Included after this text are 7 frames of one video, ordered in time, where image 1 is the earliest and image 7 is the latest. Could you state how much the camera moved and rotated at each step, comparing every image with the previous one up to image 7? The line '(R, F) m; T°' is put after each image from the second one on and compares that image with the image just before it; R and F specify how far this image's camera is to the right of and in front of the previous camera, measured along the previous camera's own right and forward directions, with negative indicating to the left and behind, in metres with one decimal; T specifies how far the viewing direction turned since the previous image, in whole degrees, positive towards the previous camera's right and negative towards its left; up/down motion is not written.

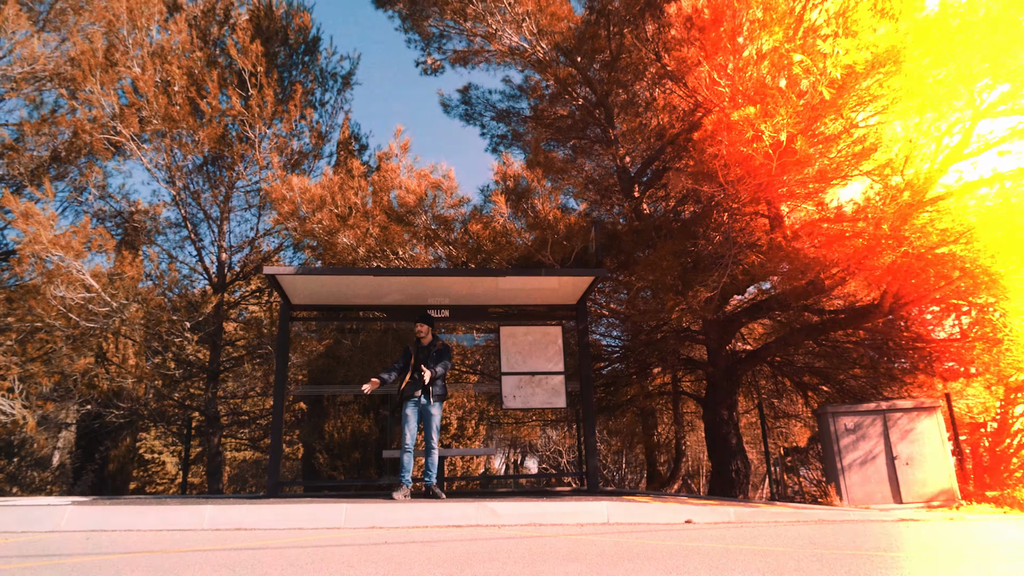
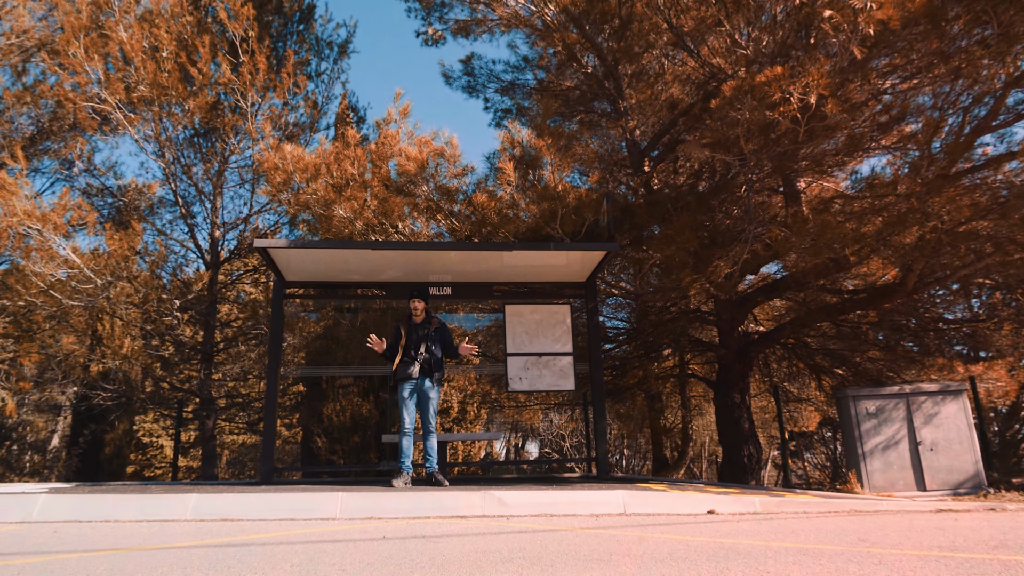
(-0.1, +0.4) m; 0°
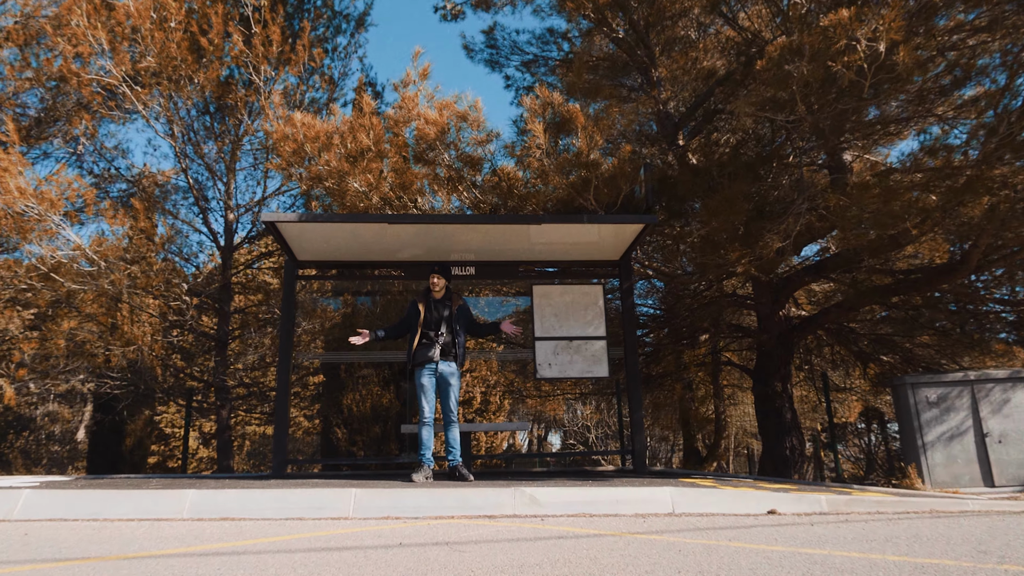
(-0.1, +0.6) m; -2°
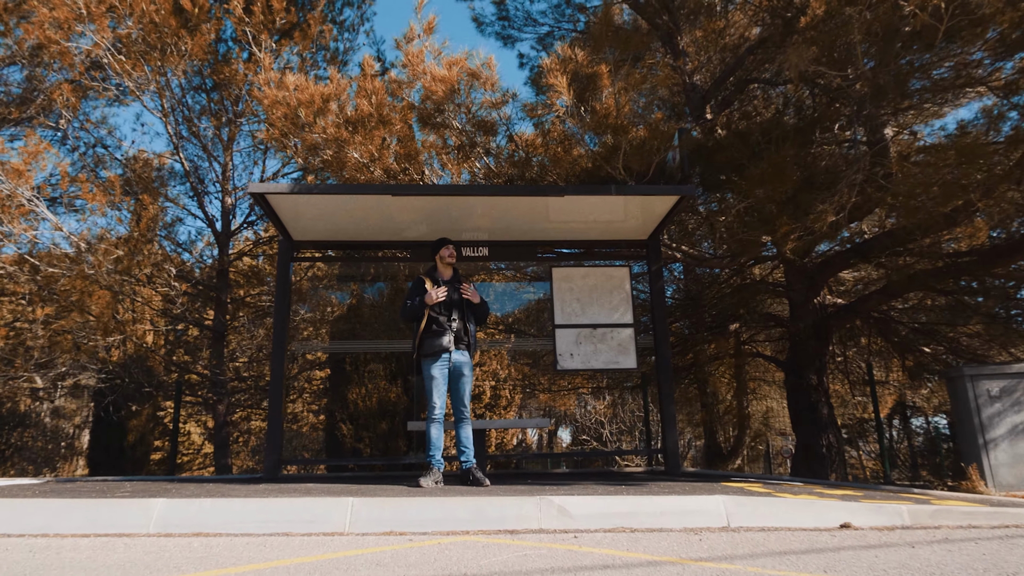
(-0.1, +0.7) m; -1°
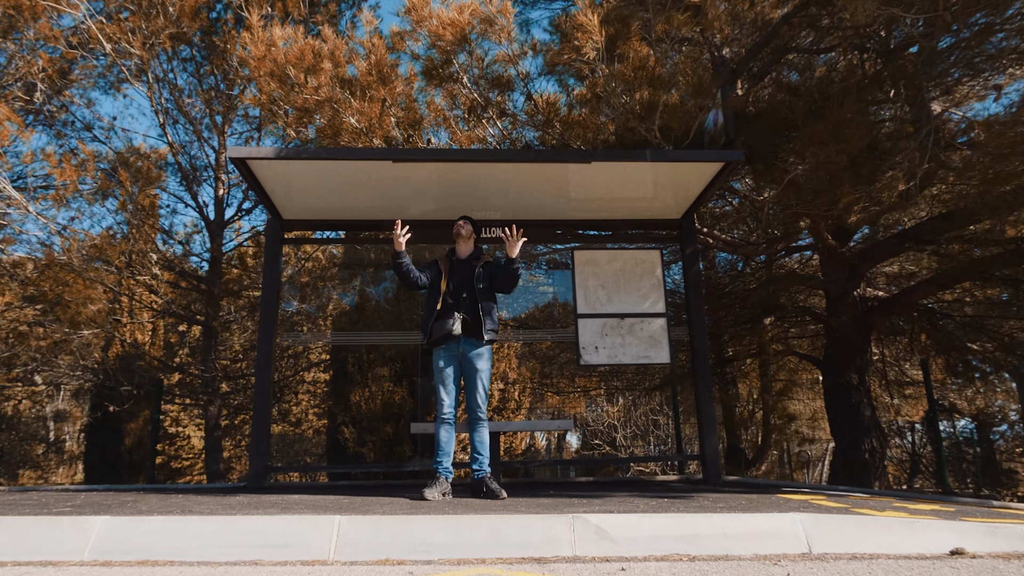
(-0.1, +0.7) m; -1°
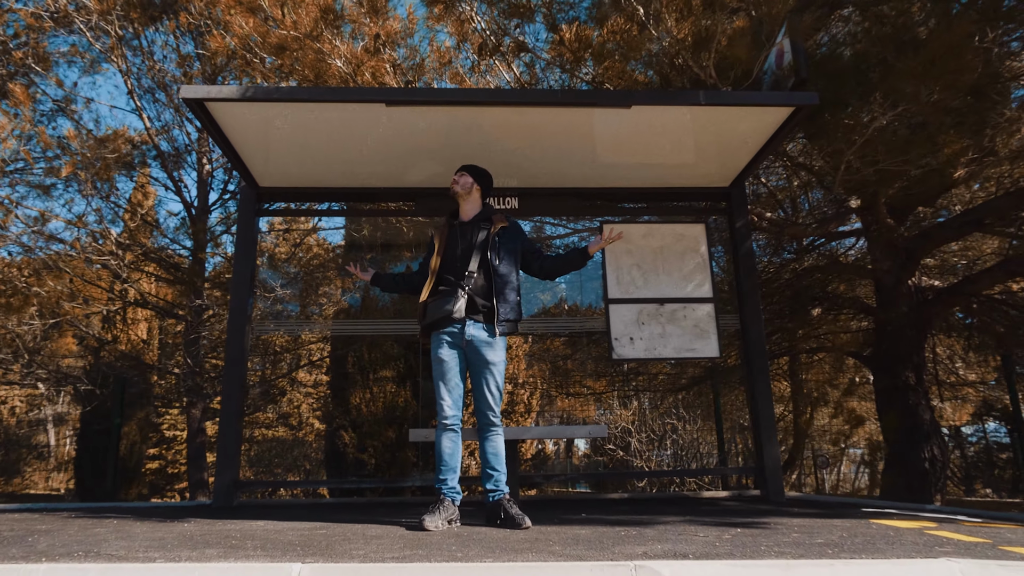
(-0.1, +0.9) m; -1°
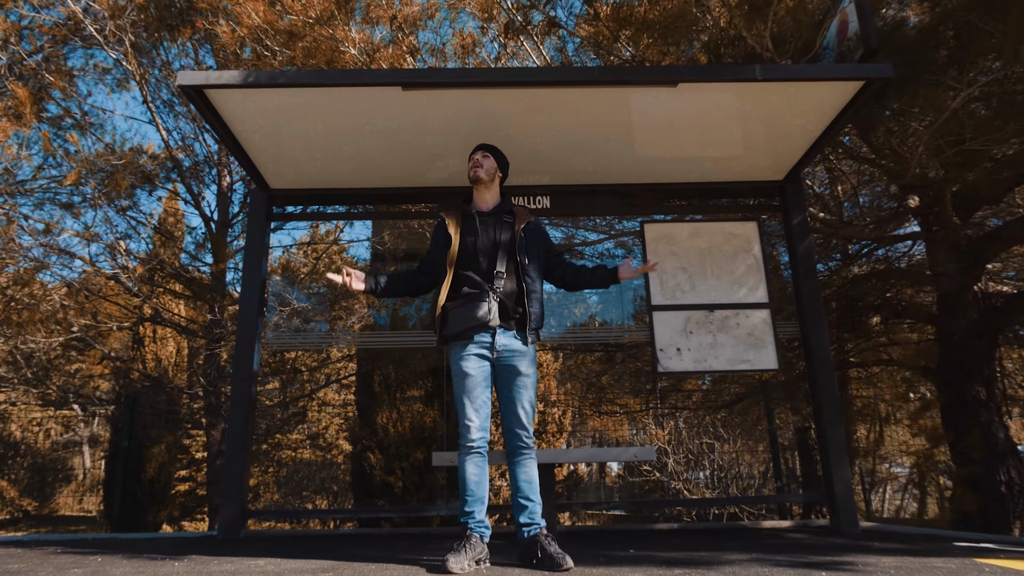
(0.0, +0.4) m; -2°
